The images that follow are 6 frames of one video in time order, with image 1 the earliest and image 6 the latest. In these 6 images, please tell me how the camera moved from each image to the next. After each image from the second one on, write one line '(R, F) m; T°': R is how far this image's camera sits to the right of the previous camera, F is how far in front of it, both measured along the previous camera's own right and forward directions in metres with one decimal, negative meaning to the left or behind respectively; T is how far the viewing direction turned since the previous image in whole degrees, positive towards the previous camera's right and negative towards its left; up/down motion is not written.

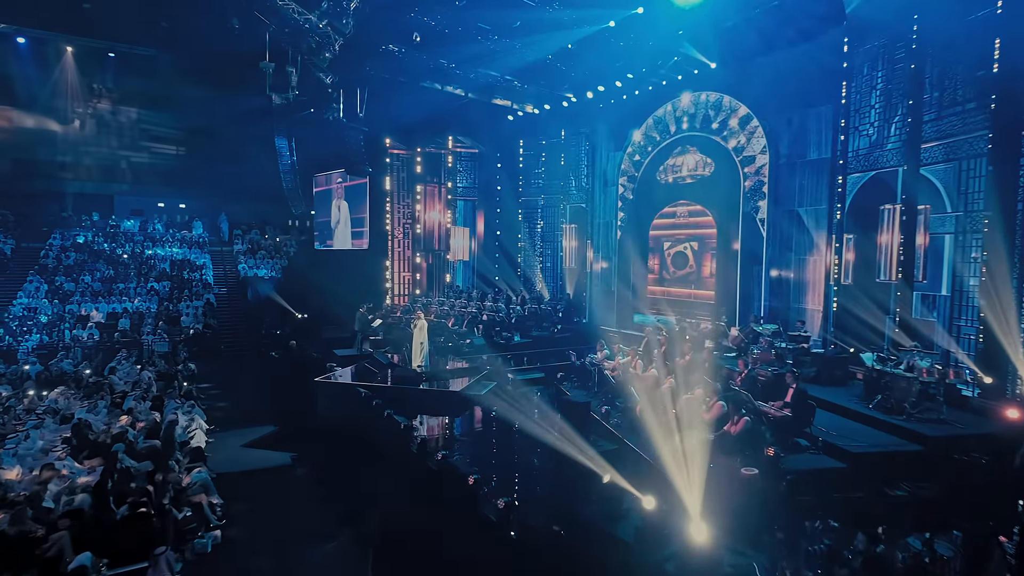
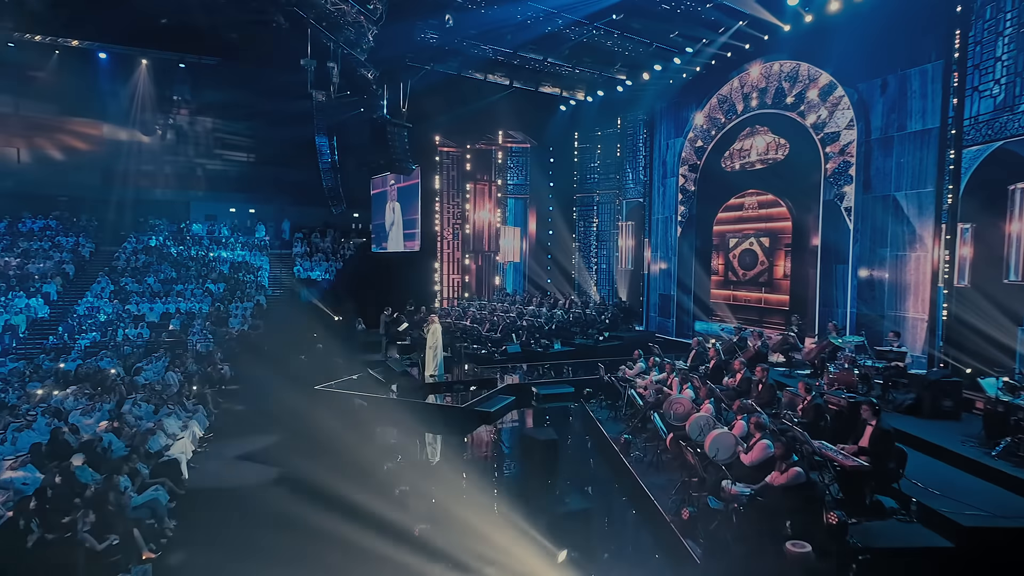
(+0.9, +1.3) m; -8°
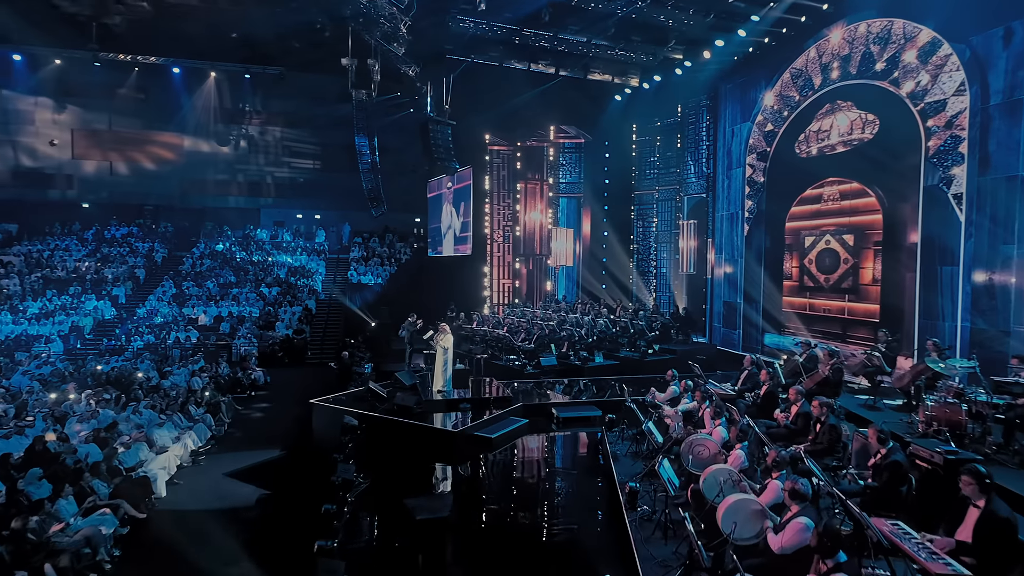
(+0.9, +1.2) m; -8°
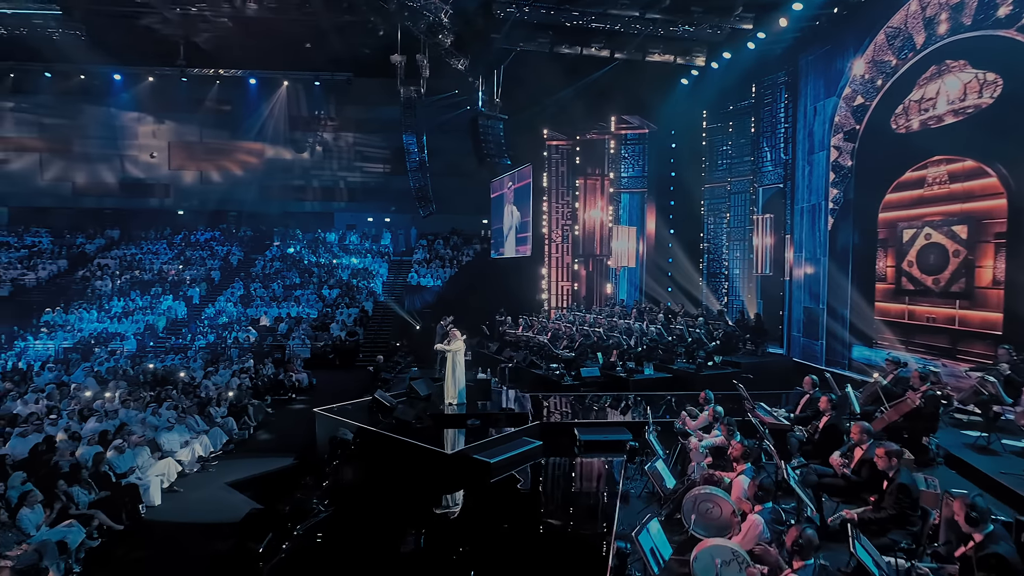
(+0.8, +1.0) m; -9°
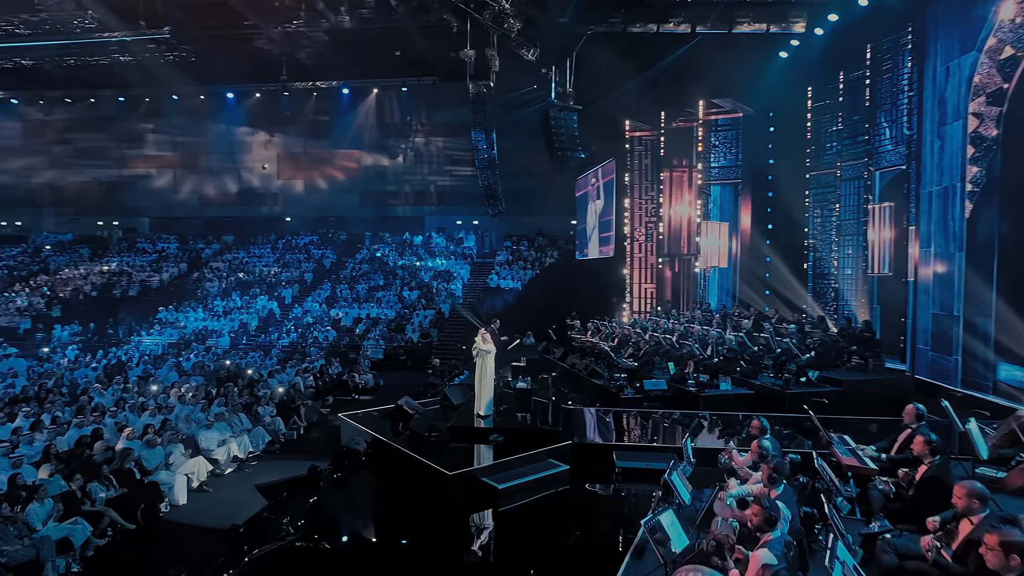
(+0.8, +0.9) m; -11°
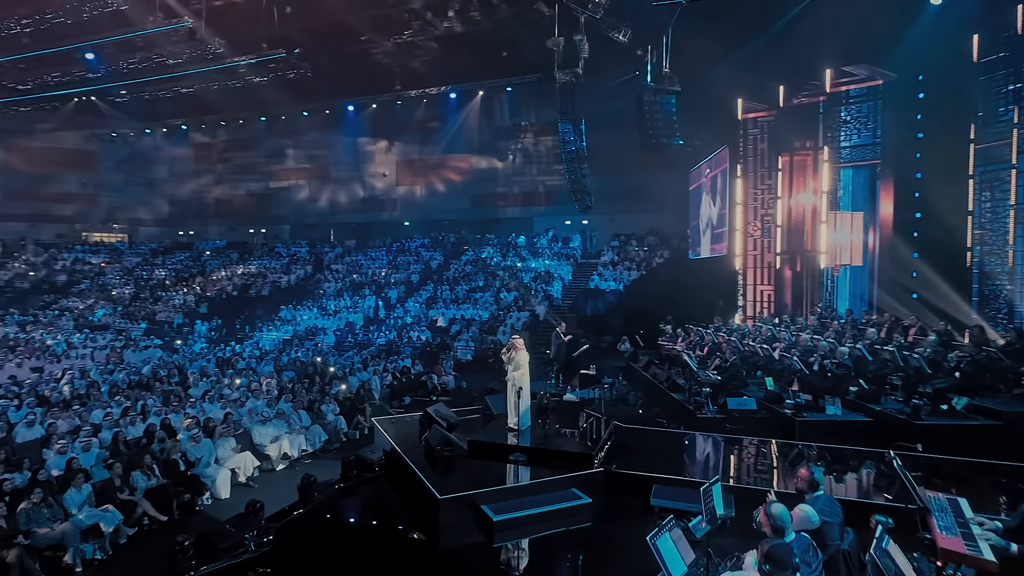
(+1.0, +0.9) m; -14°
